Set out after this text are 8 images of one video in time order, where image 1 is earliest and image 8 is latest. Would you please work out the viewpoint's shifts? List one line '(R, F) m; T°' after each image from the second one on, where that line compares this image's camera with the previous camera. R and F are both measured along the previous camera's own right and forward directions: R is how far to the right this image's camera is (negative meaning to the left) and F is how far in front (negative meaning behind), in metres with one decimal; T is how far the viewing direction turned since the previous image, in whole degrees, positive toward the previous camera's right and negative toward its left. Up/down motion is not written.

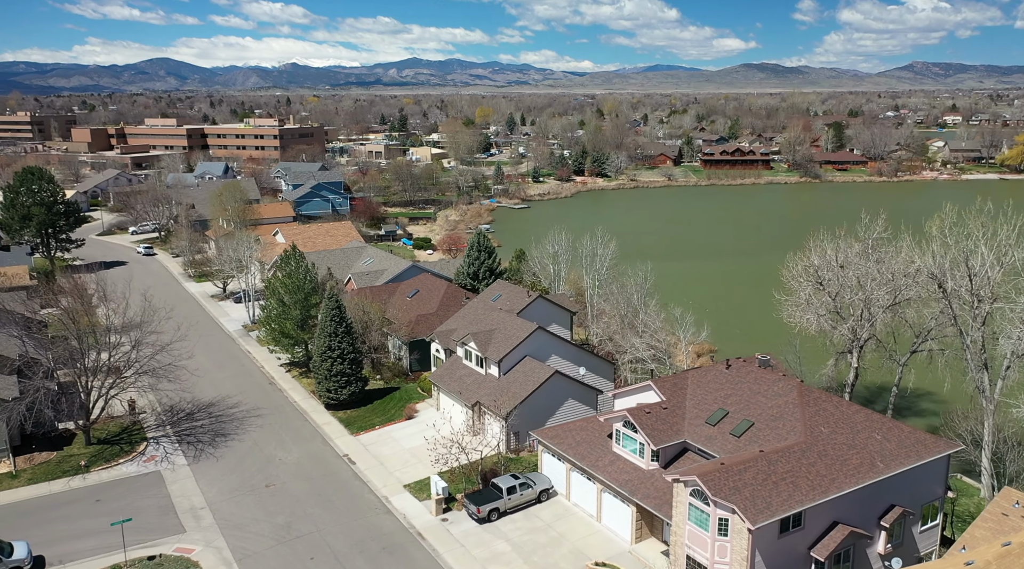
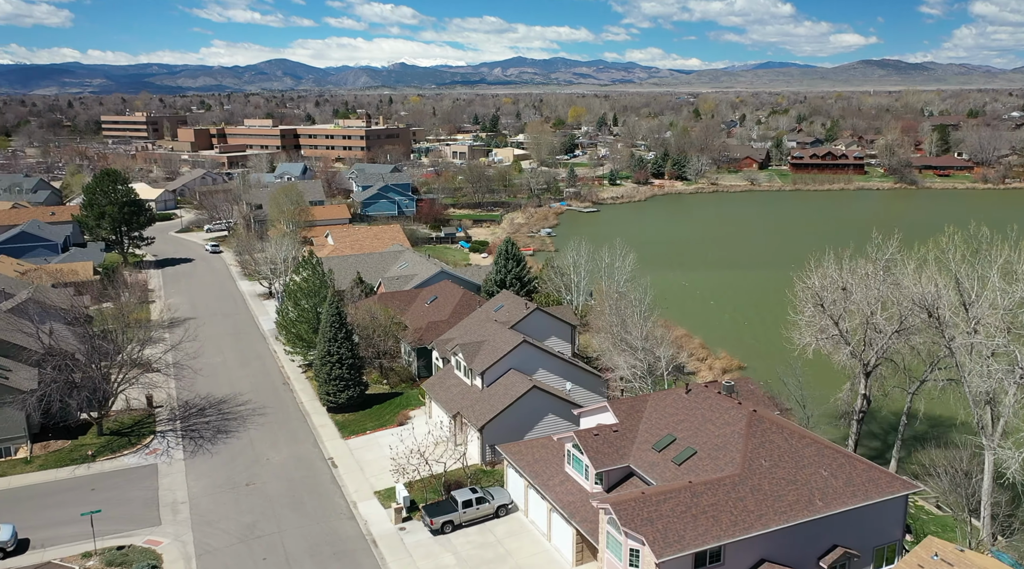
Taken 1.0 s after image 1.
(+3.7, 0.0) m; -7°
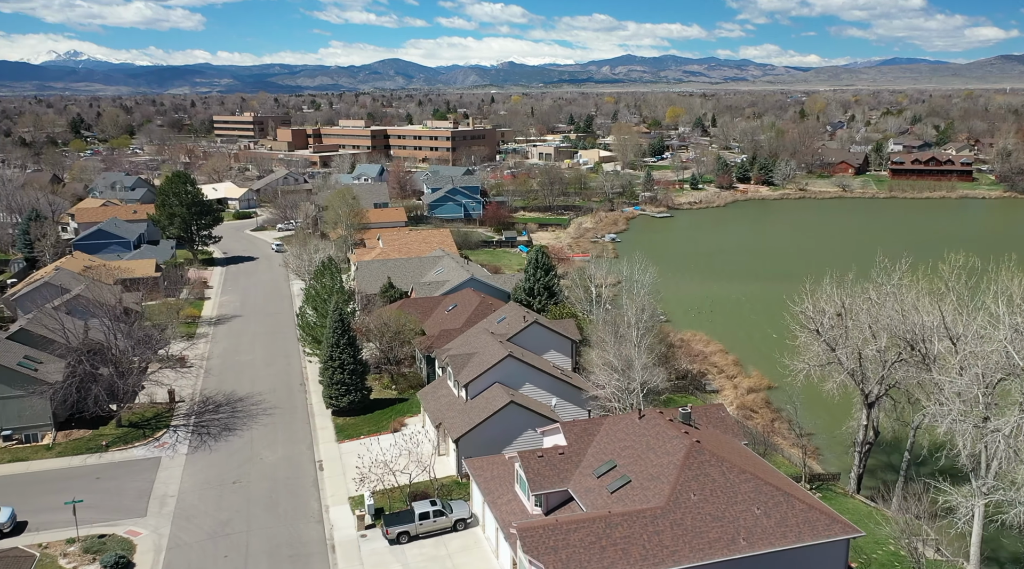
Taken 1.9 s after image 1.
(+3.8, +0.1) m; -8°
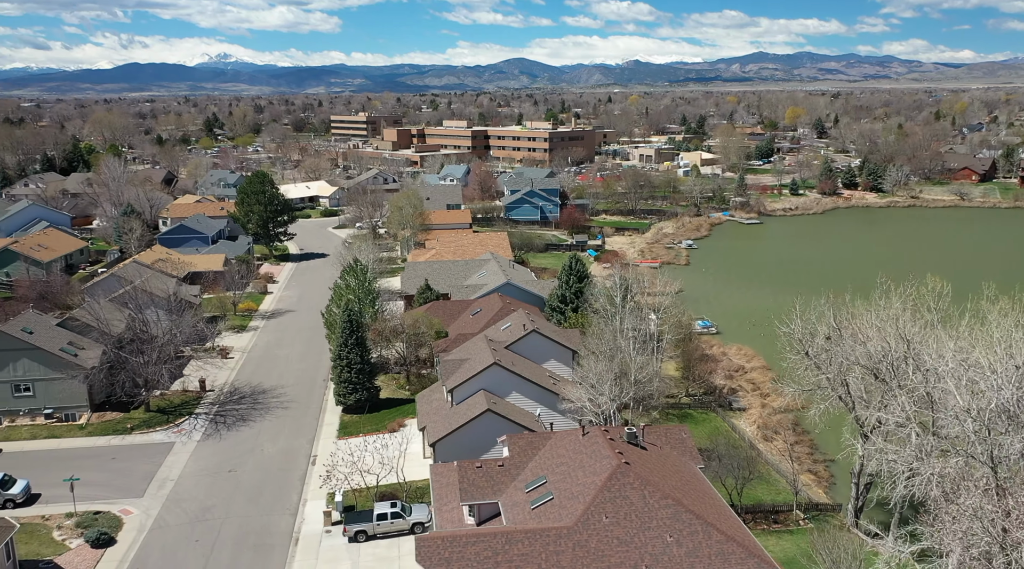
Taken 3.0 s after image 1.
(+4.3, +0.1) m; -9°
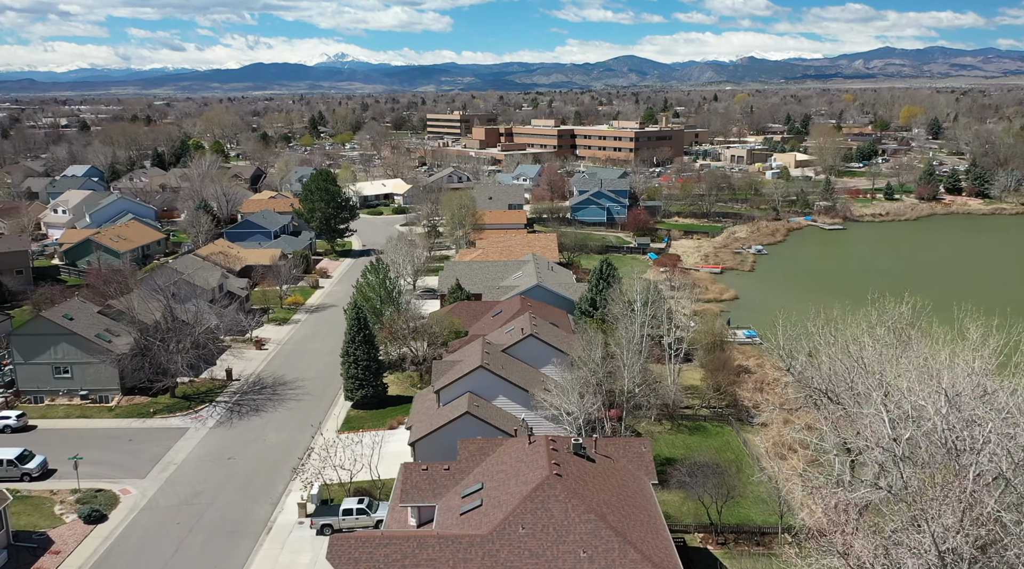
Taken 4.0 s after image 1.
(+3.9, +0.3) m; -8°
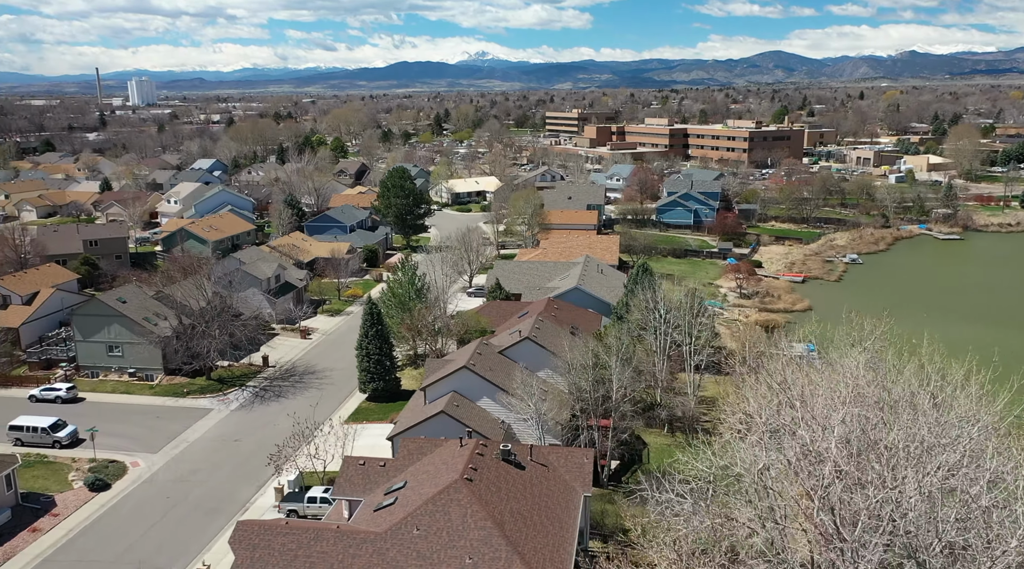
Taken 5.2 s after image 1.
(+4.9, +0.4) m; -10°
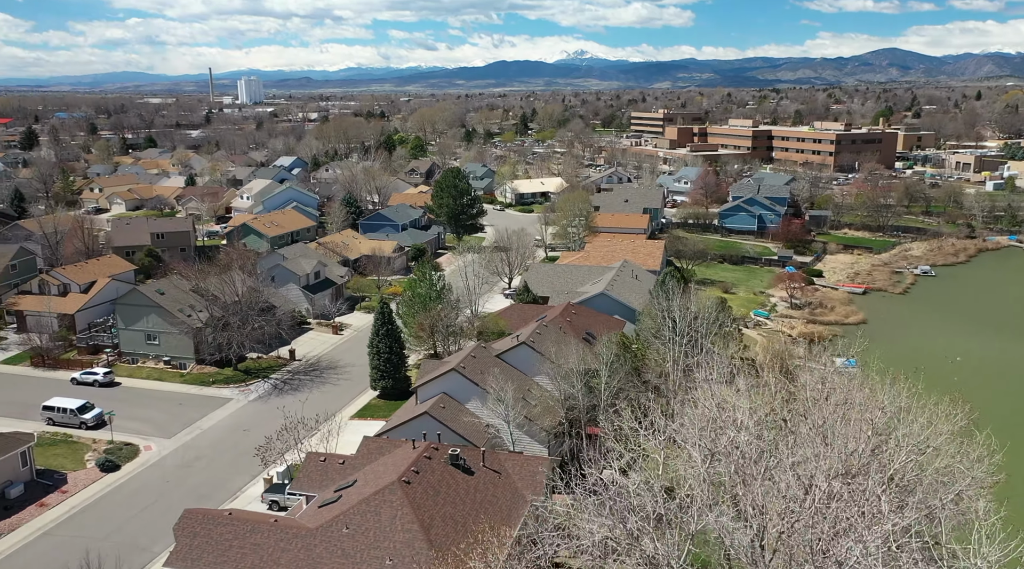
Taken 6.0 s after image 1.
(+3.5, +0.2) m; -7°
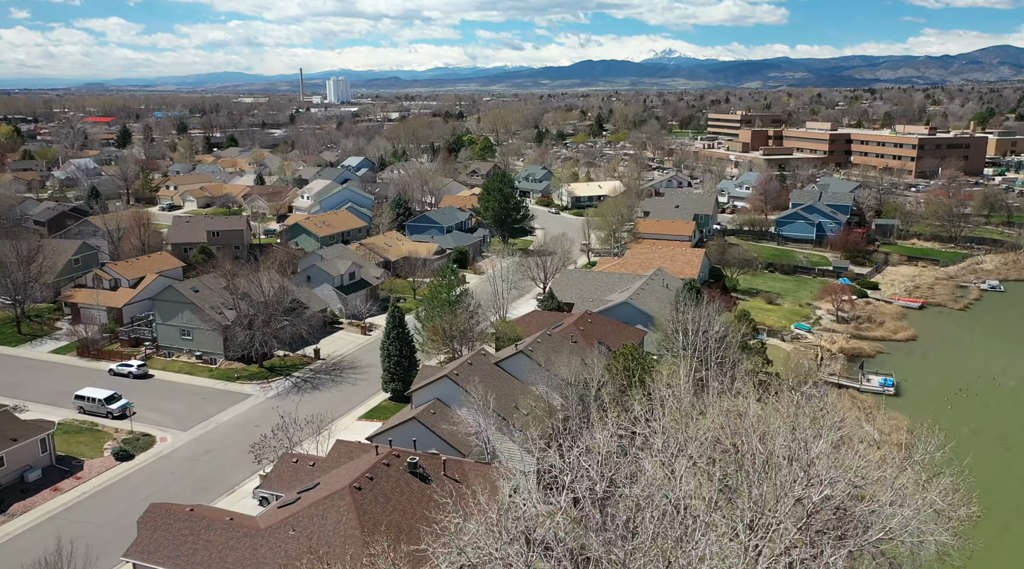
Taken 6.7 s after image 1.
(+3.0, +0.1) m; -6°
